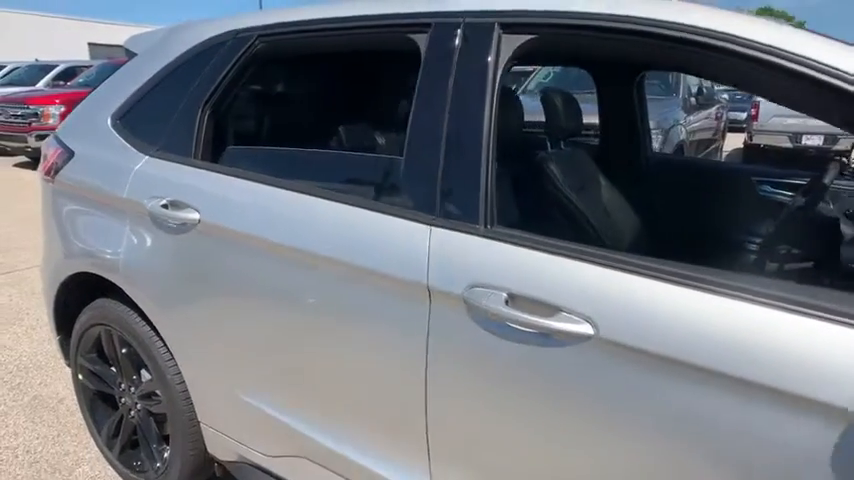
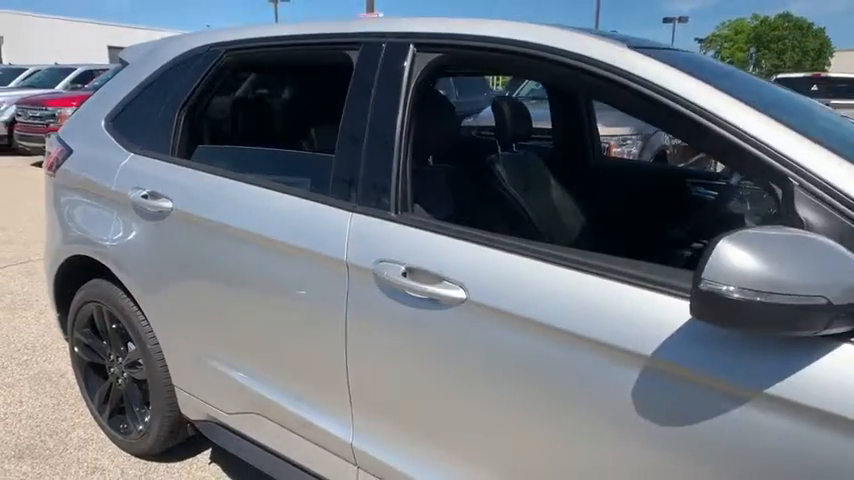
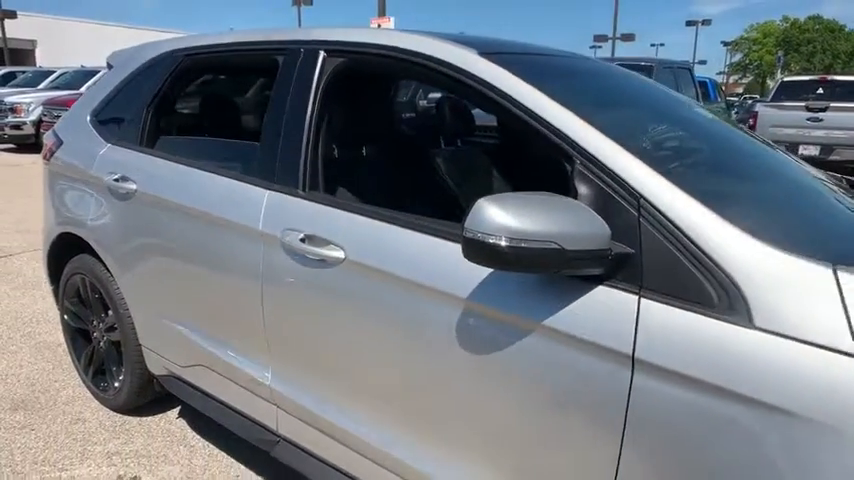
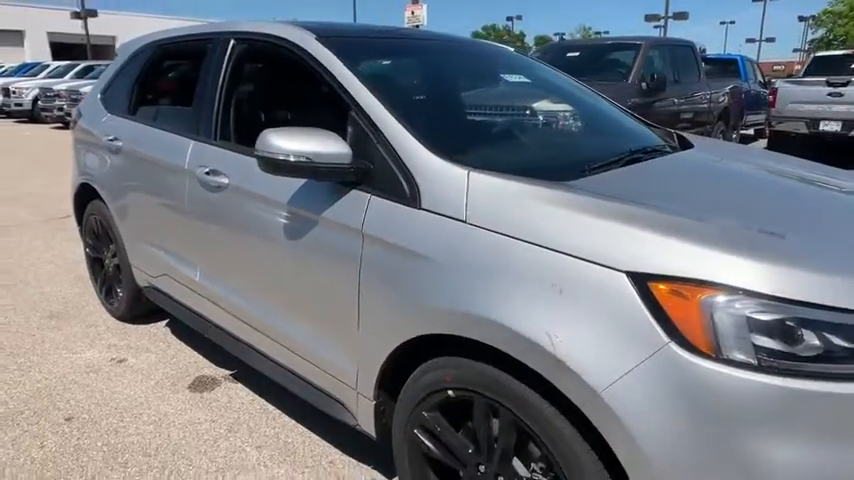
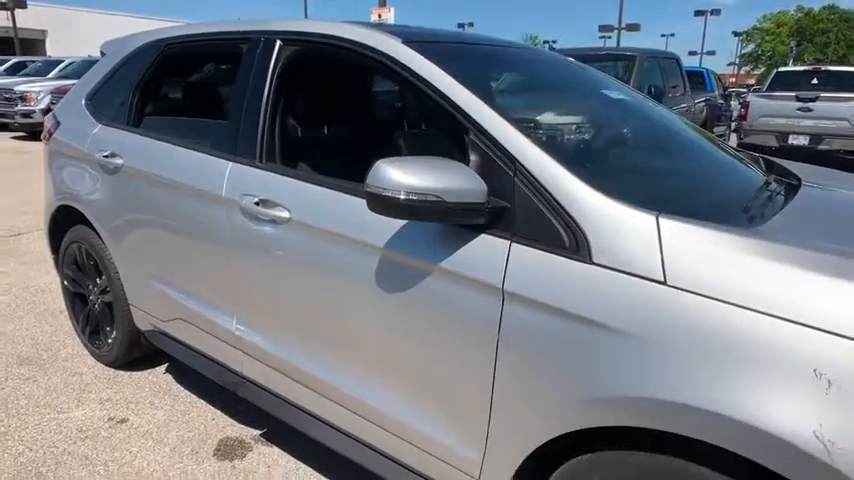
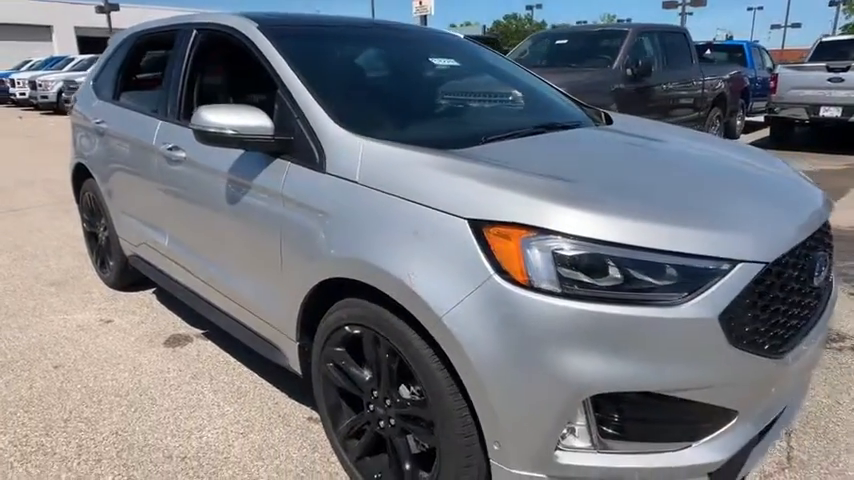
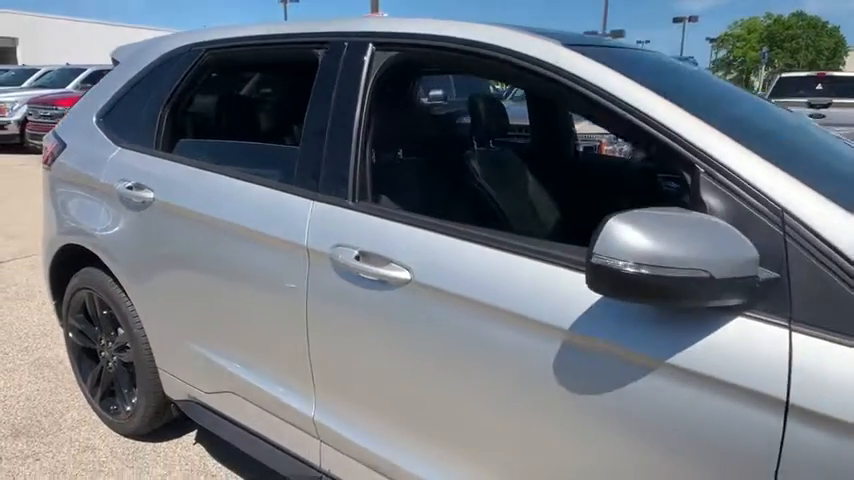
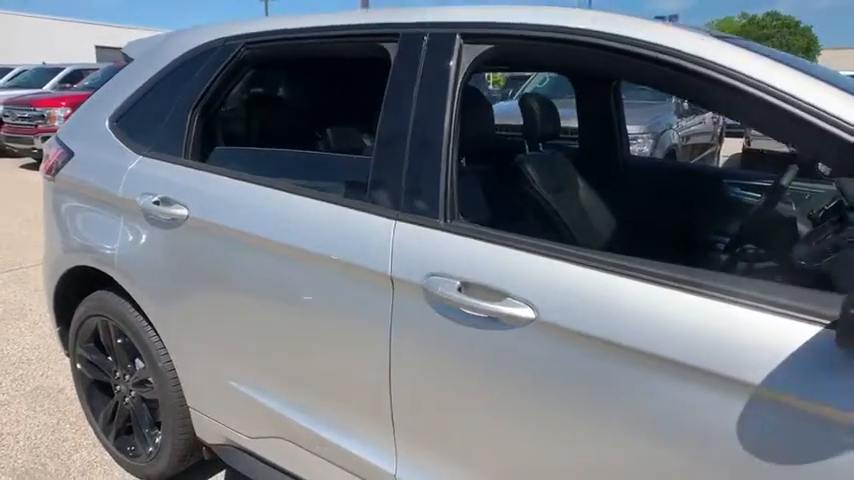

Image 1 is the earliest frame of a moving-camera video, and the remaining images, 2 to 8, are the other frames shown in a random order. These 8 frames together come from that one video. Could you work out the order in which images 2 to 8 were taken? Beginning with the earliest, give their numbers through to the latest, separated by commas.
8, 2, 7, 3, 5, 4, 6
